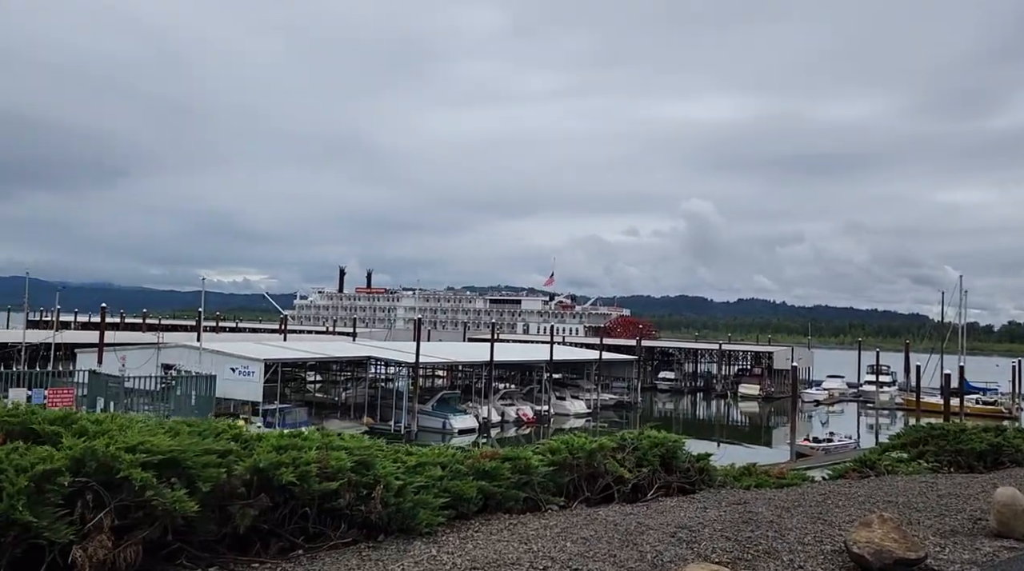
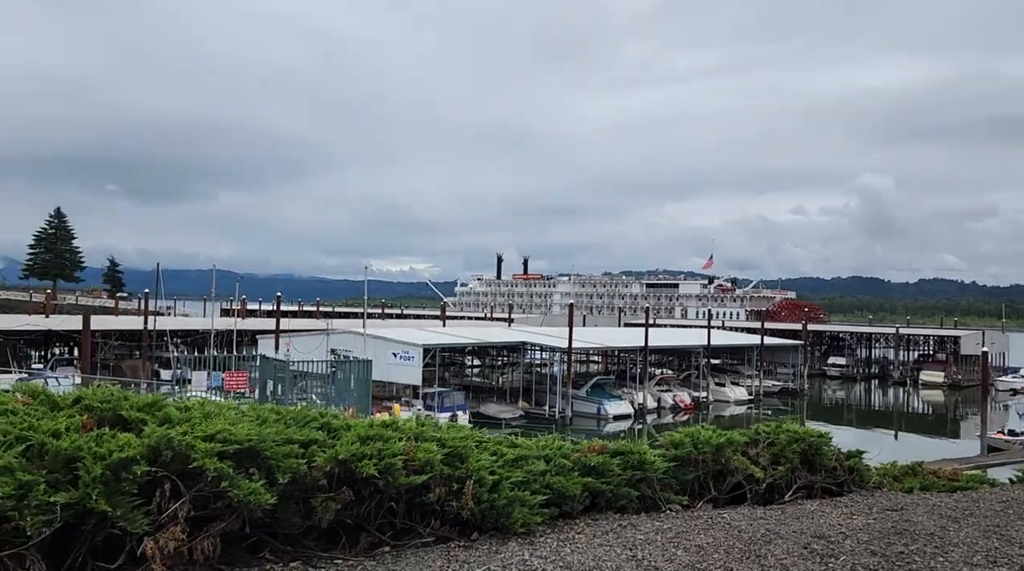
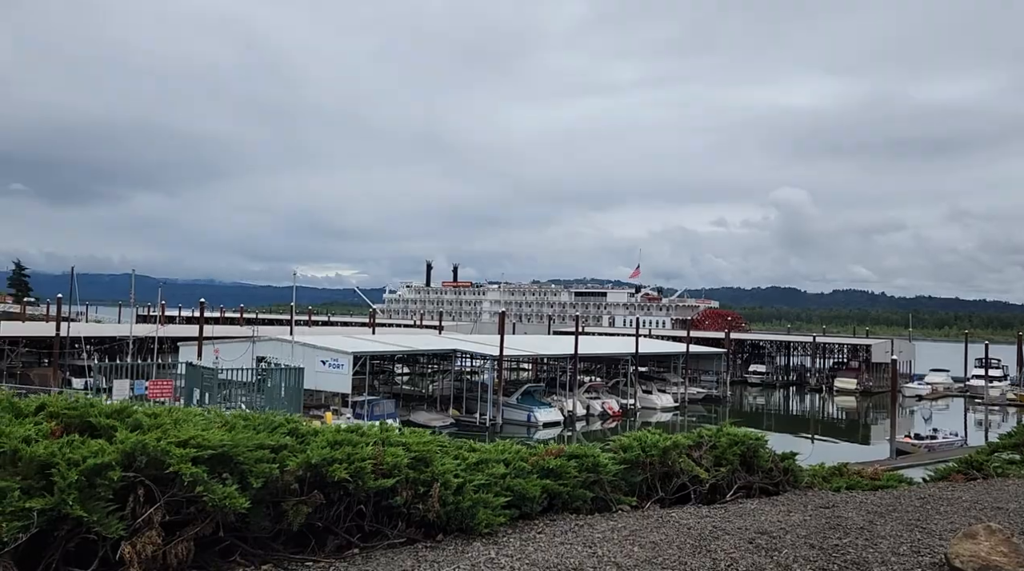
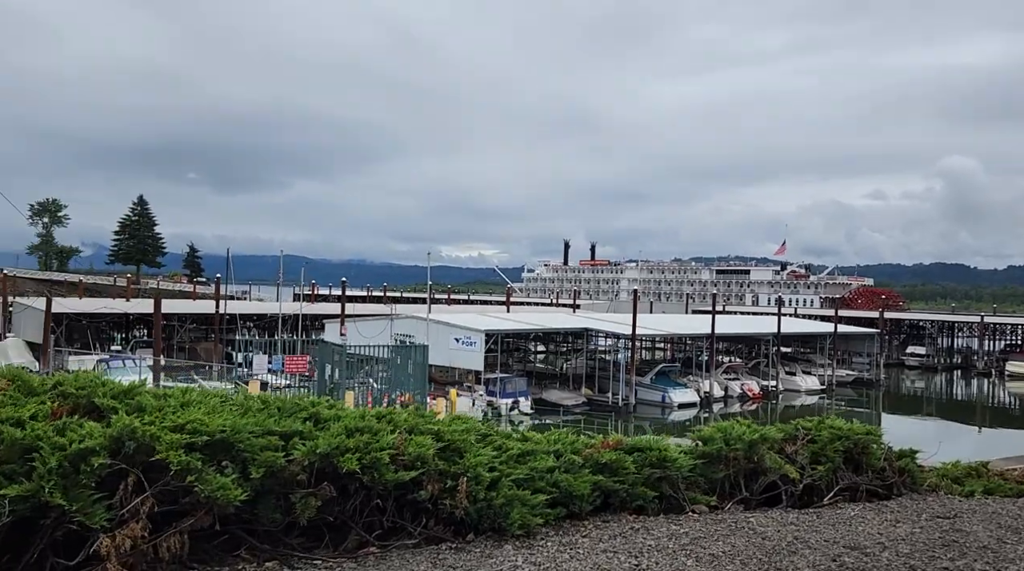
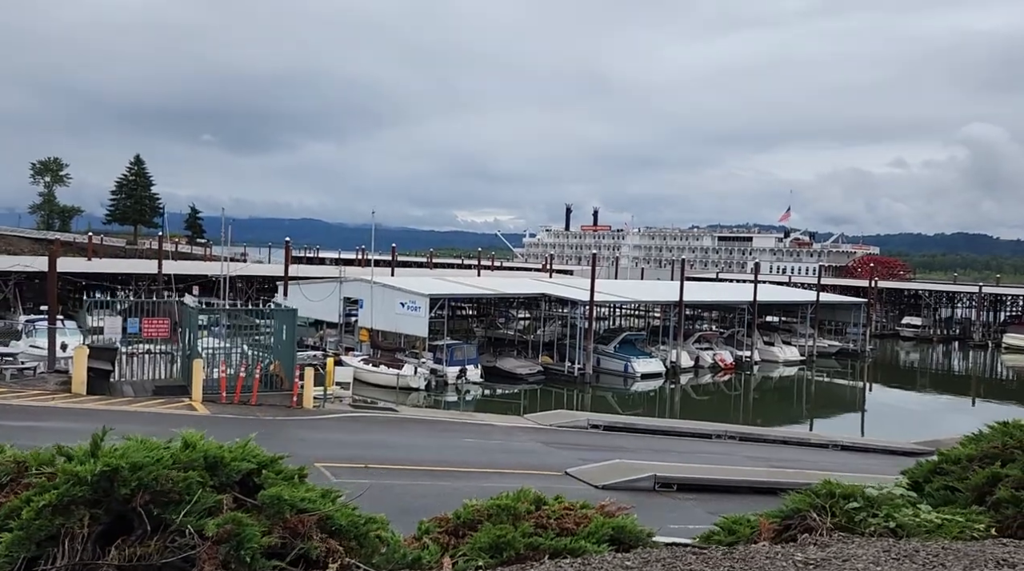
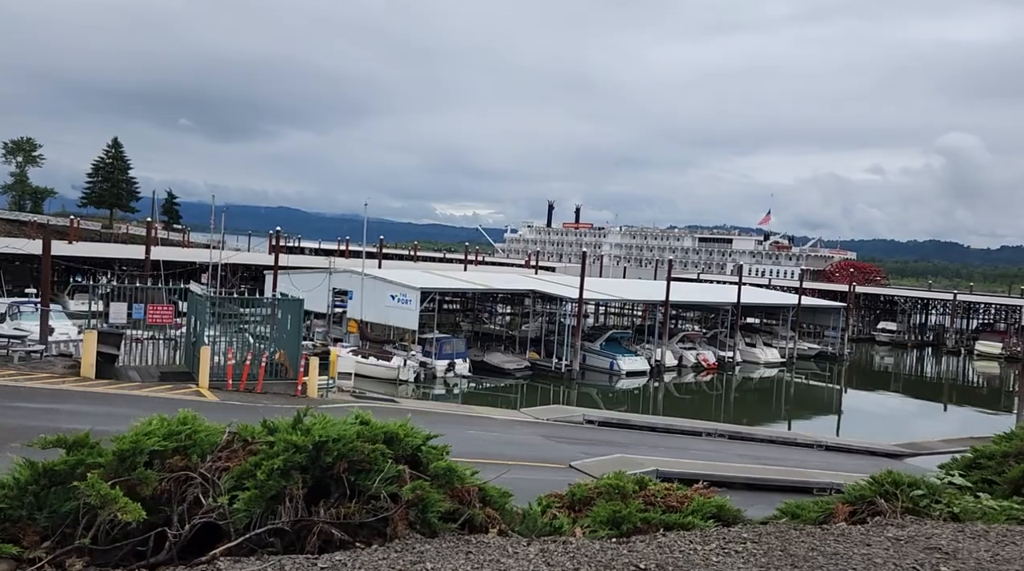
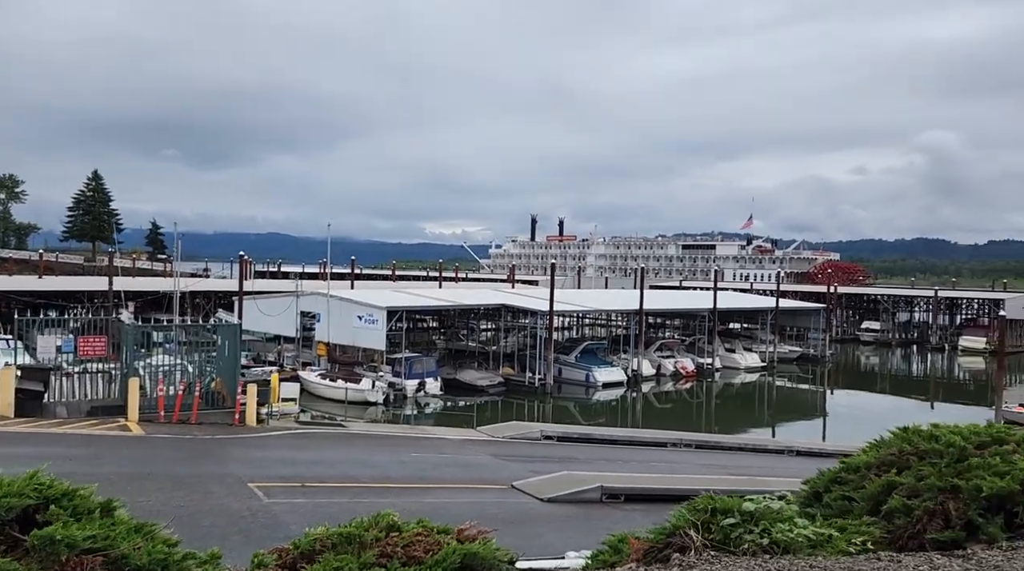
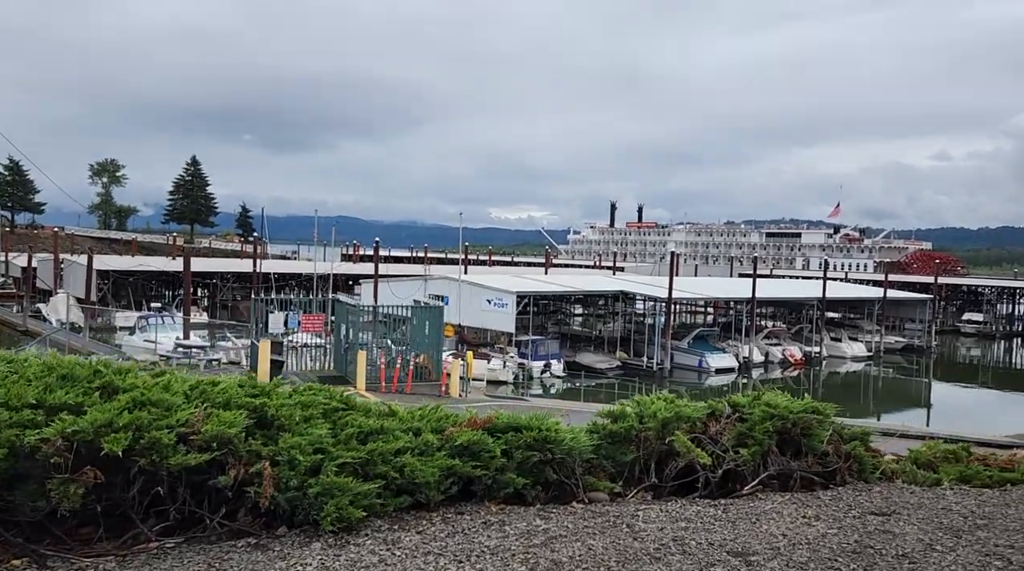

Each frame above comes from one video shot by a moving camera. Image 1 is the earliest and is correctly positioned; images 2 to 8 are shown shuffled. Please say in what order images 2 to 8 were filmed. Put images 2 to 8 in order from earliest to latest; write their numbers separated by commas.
3, 2, 4, 8, 6, 5, 7
